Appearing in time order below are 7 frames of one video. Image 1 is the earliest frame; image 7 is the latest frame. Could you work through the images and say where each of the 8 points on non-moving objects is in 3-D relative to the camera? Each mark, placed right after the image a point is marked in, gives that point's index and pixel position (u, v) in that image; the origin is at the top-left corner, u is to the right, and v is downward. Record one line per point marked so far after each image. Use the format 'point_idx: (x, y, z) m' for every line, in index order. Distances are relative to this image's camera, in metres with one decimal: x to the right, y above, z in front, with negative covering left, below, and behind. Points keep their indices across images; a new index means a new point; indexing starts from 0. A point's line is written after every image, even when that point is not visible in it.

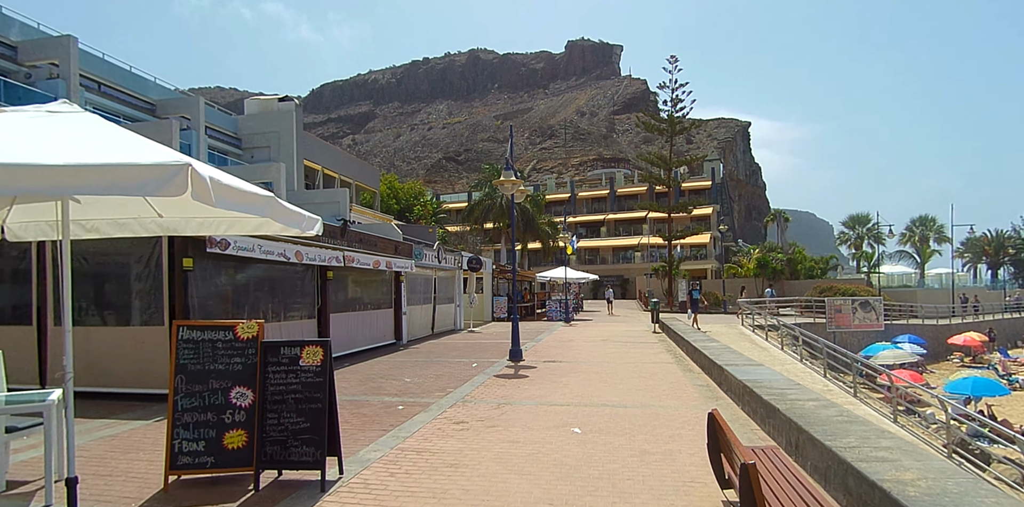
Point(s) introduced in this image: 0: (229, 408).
0: (-2.5, -1.4, +4.8) m
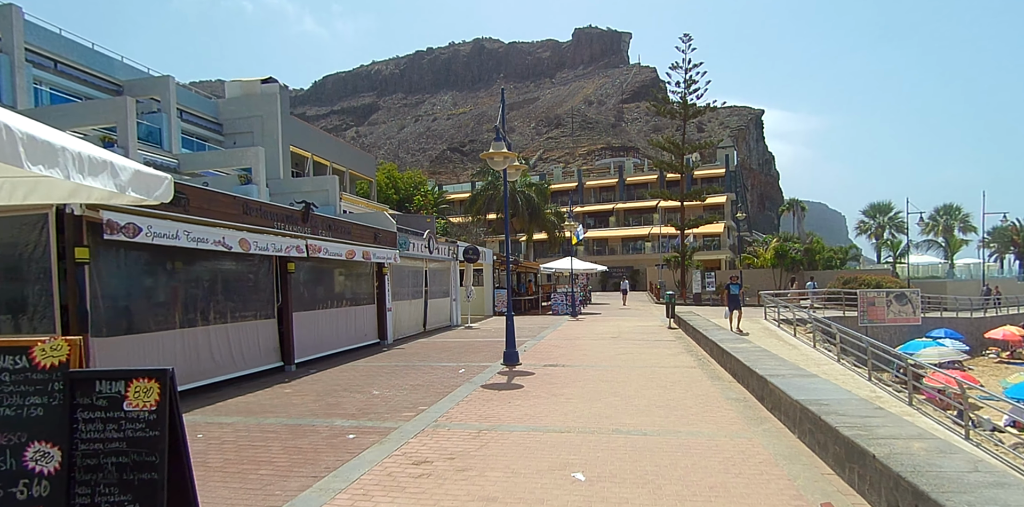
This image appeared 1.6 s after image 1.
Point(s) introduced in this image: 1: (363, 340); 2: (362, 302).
0: (-2.7, -1.2, +3.0) m
1: (-3.9, -2.3, +14.2) m
2: (-3.9, -1.3, +14.3) m
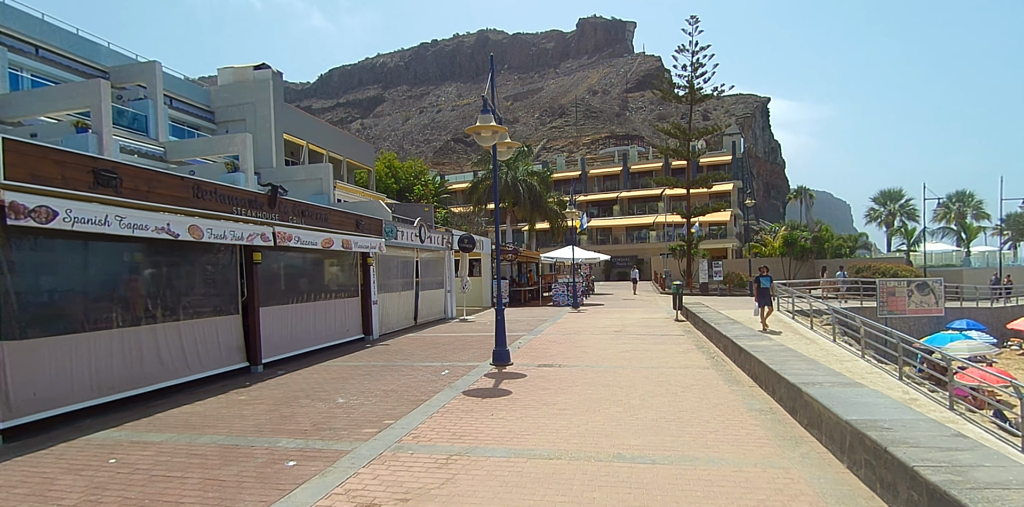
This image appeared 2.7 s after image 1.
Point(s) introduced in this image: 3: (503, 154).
0: (-2.9, -1.1, +1.8) m
1: (-4.0, -2.0, +13.1) m
2: (-4.1, -1.0, +13.1) m
3: (-0.2, +2.0, +11.1) m
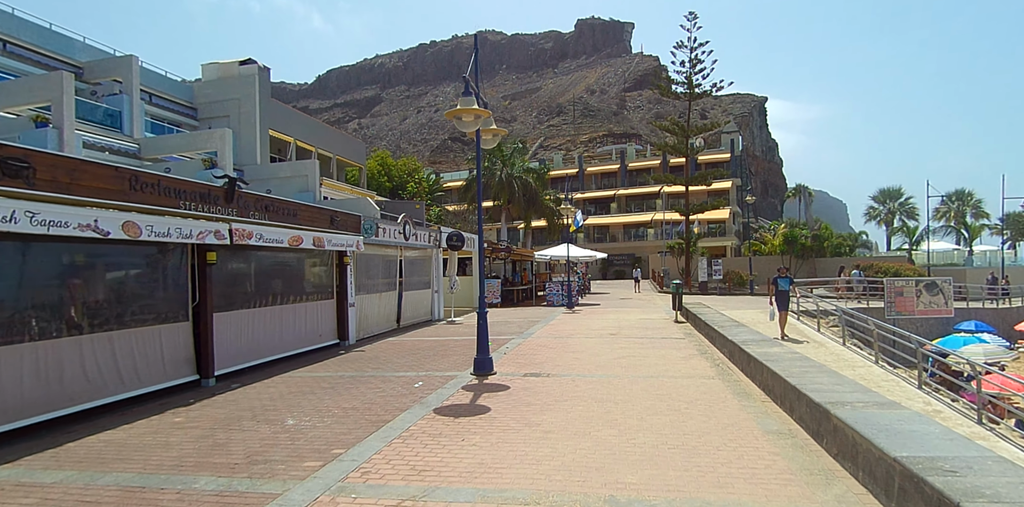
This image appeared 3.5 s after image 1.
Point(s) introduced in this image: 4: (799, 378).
0: (-3.2, -1.1, +0.9) m
1: (-4.3, -2.0, +12.1) m
2: (-4.4, -1.0, +12.2) m
3: (-0.5, +2.1, +10.1) m
4: (+3.3, -1.4, +6.2) m
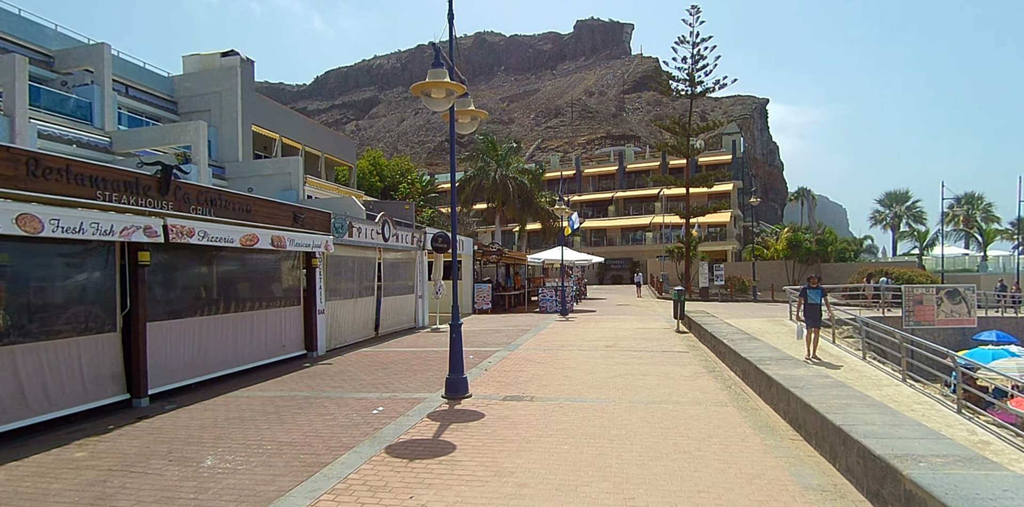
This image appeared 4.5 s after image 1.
0: (-3.4, -1.1, -0.4) m
1: (-4.6, -2.0, +10.8) m
2: (-4.7, -1.0, +10.9) m
3: (-0.8, +2.0, +8.9) m
4: (+3.0, -1.5, +5.0) m
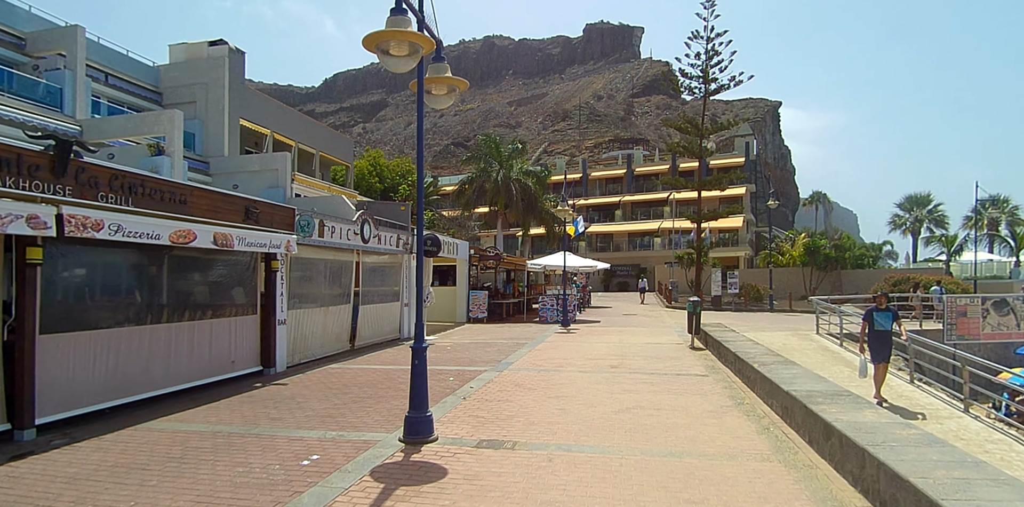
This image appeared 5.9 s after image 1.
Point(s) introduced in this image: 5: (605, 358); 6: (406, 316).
0: (-3.8, -1.0, -2.0) m
1: (-4.8, -2.0, +9.2) m
2: (-4.9, -1.0, +9.3) m
3: (-0.9, +2.0, +7.3) m
4: (+2.8, -1.5, +3.3) m
5: (+1.9, -2.2, +11.3) m
6: (-3.0, -1.8, +15.6) m
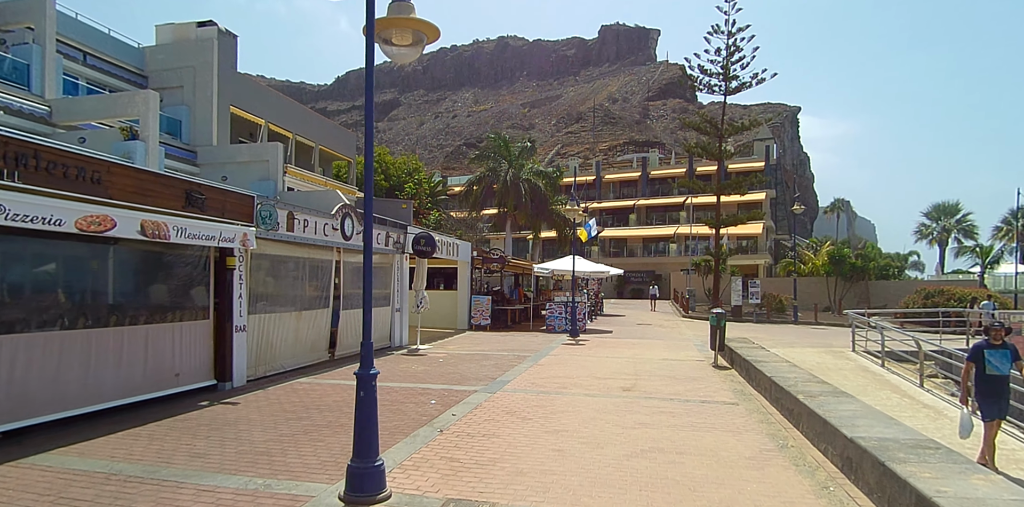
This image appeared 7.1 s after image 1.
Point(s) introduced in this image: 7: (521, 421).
0: (-4.1, -0.9, -3.4) m
1: (-4.9, -1.9, +7.9) m
2: (-5.0, -0.9, +8.0) m
3: (-1.0, +2.0, +5.8) m
4: (+2.5, -1.5, +1.8) m
5: (+1.9, -2.2, +9.8) m
6: (-3.0, -1.8, +14.2) m
7: (+0.1, -2.1, +6.8) m
